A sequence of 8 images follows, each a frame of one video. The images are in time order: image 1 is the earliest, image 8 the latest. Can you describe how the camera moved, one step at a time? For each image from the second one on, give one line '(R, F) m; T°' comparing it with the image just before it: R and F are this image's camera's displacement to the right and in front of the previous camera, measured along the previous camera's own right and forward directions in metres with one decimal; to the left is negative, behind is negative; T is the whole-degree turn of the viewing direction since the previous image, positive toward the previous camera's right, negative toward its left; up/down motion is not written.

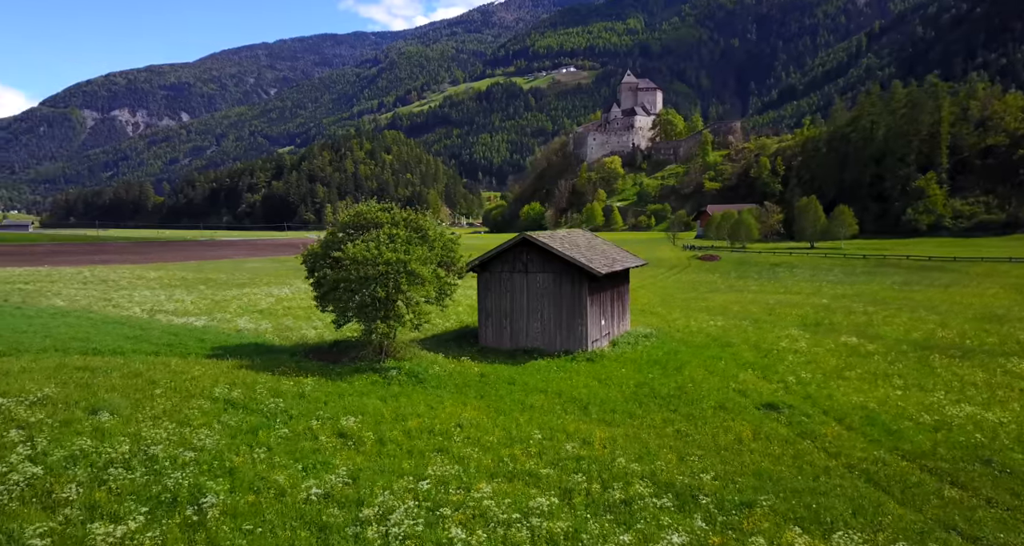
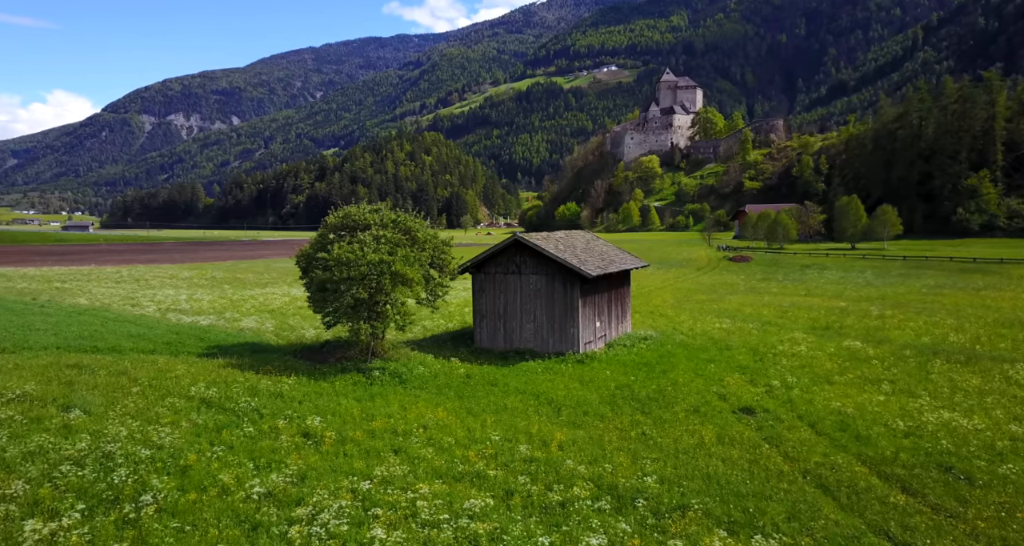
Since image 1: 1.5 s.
(+2.2, -0.1) m; -3°
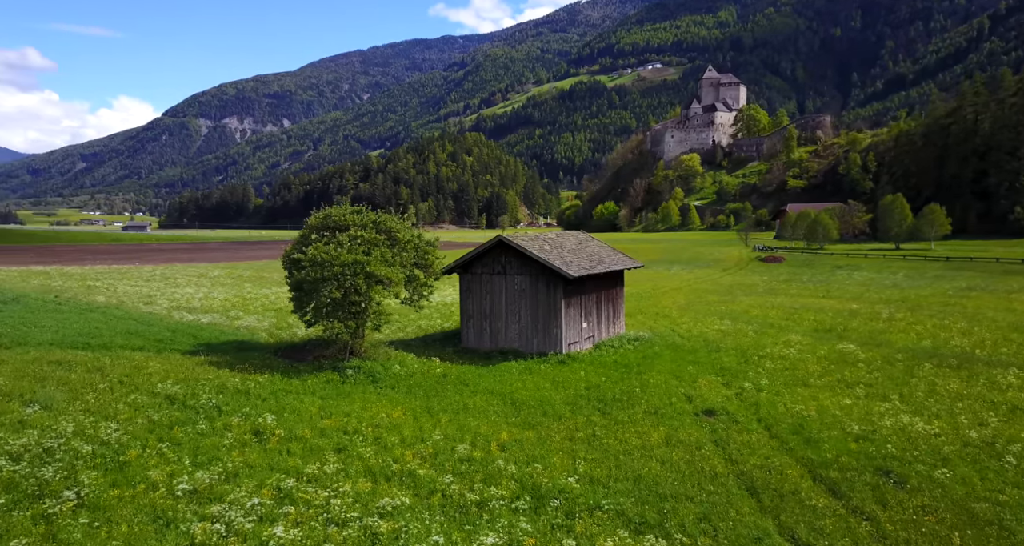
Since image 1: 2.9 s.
(+2.7, 0.0) m; -4°
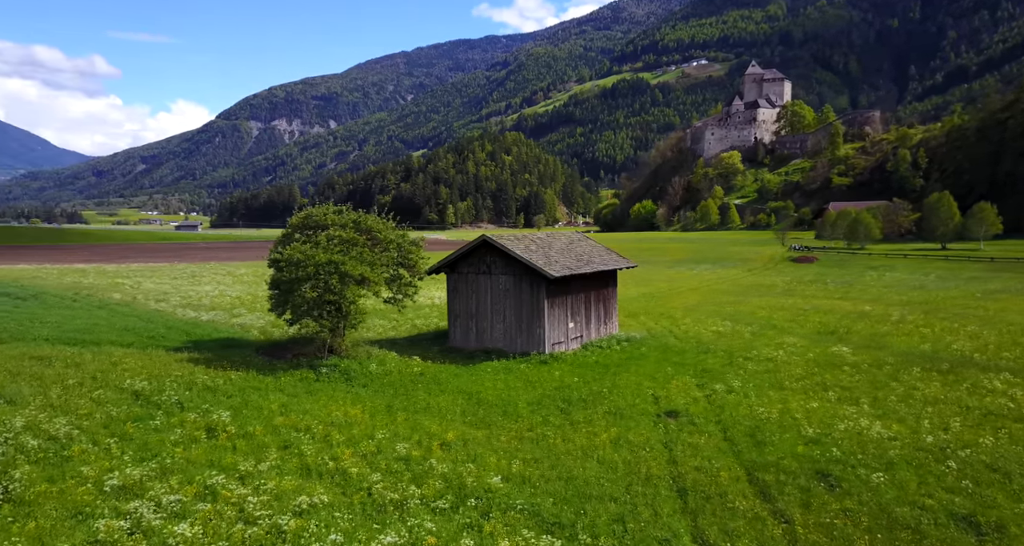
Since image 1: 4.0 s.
(+2.6, +0.2) m; -3°
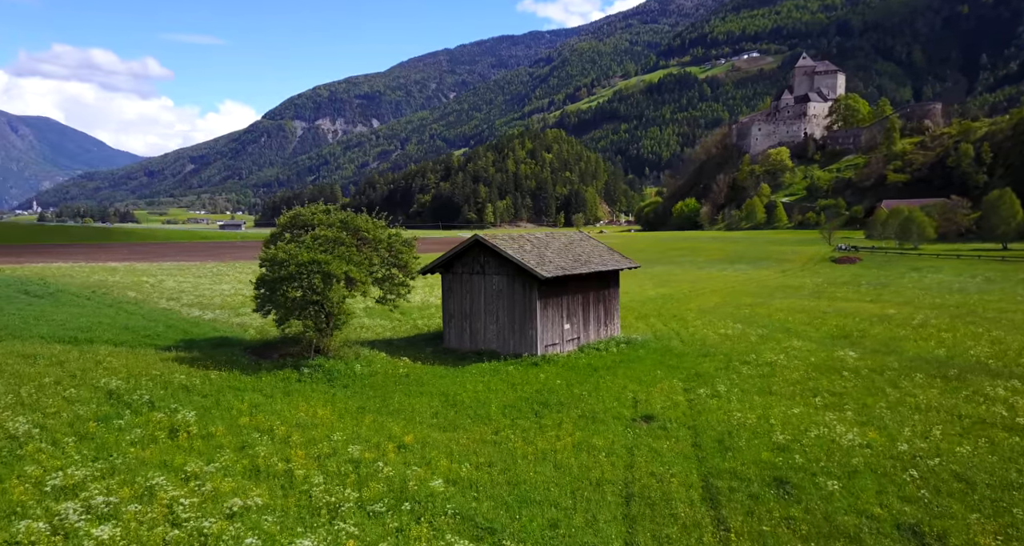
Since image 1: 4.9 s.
(+2.0, +0.7) m; -3°
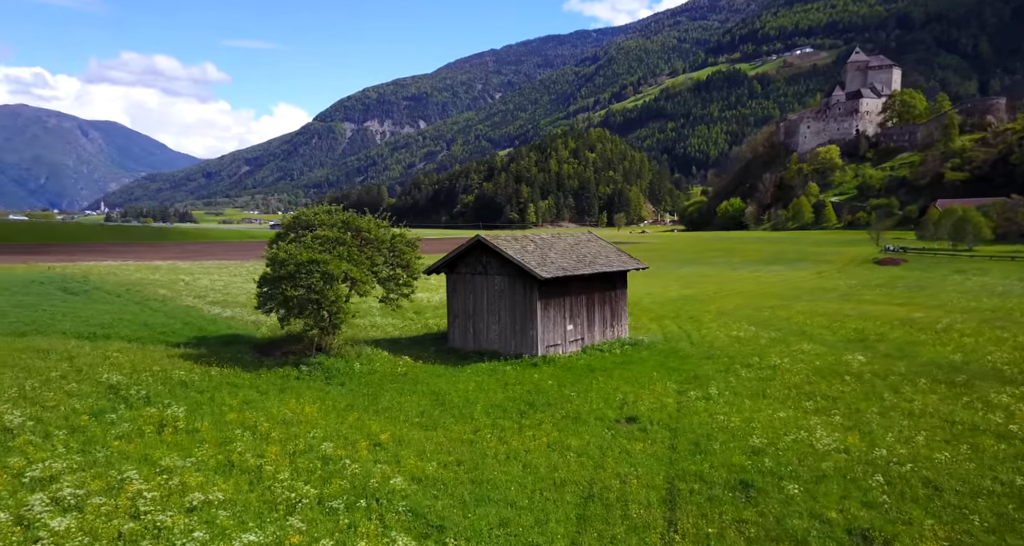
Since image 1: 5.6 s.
(+1.9, 0.0) m; -4°
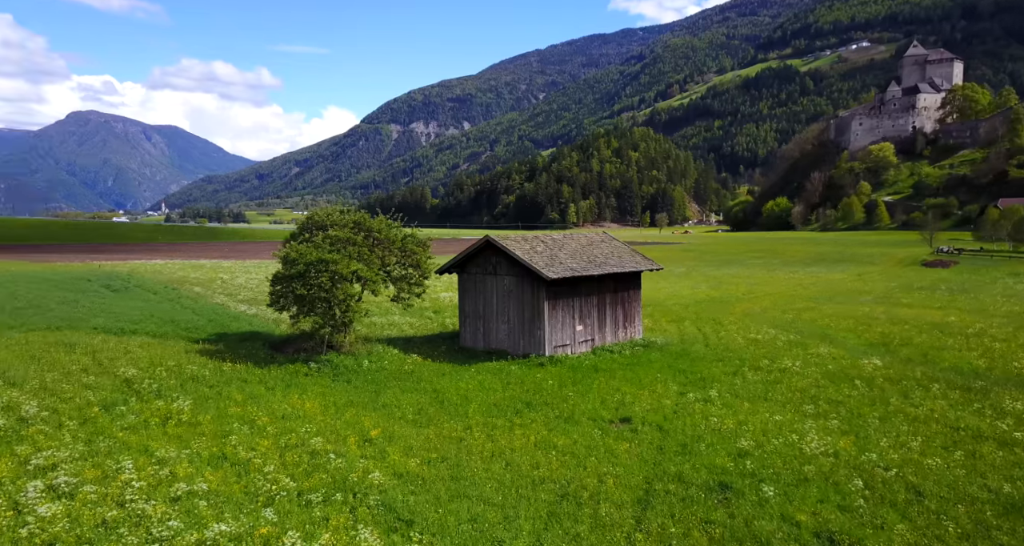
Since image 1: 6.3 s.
(+1.5, -0.1) m; -3°
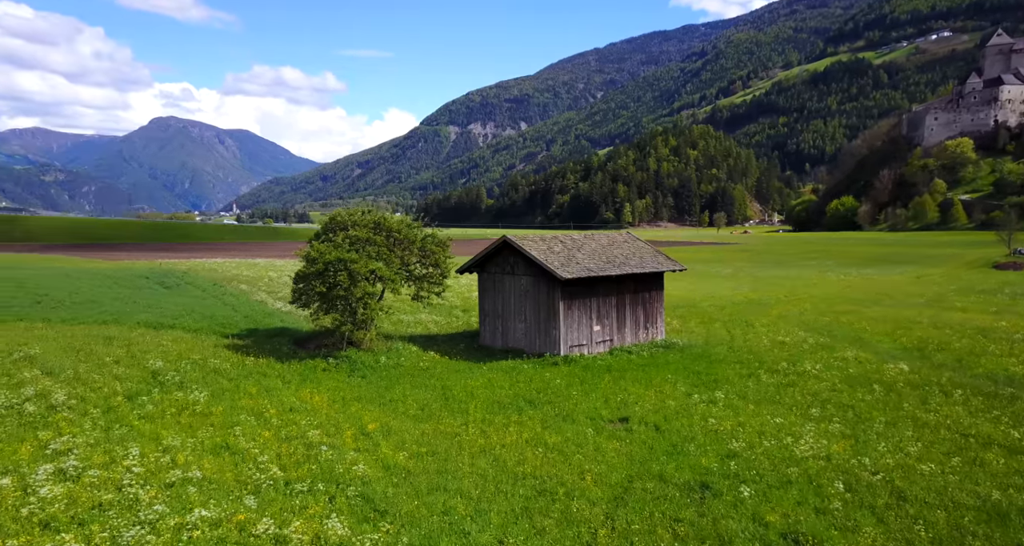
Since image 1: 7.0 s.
(+1.8, -0.2) m; -5°
